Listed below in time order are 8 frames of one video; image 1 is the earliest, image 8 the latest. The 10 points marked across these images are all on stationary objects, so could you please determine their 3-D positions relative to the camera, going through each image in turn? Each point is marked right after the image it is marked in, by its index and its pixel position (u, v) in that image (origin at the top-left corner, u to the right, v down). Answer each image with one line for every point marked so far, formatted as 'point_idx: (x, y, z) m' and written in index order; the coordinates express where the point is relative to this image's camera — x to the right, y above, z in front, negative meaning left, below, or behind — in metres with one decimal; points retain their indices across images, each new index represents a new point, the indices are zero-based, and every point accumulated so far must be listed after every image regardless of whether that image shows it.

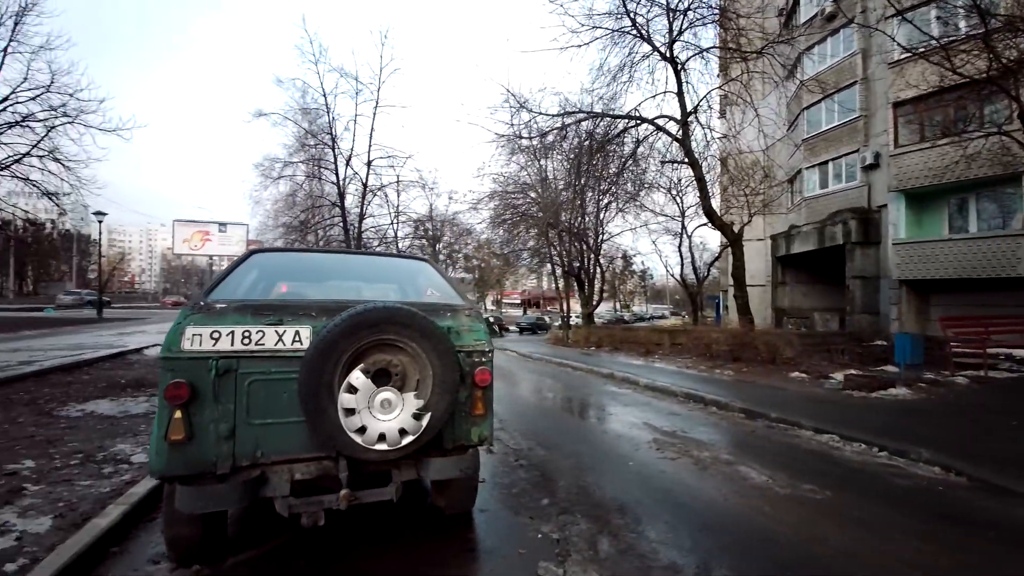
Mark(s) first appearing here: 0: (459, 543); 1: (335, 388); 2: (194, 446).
0: (-0.5, -2.1, +4.0) m
1: (-1.1, -0.6, +3.1) m
2: (-2.0, -1.0, +3.0) m
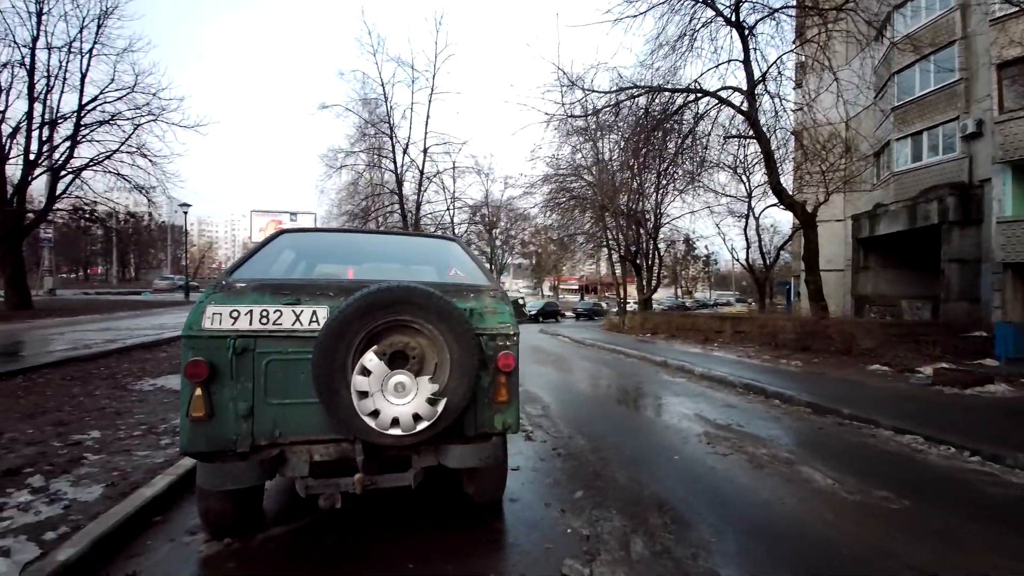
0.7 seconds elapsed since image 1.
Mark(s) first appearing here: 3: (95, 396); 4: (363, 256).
0: (-0.2, -2.0, +3.8) m
1: (-1.0, -0.5, +3.0) m
2: (-1.9, -0.9, +3.0) m
3: (-6.2, -1.6, +7.0) m
4: (-1.4, +0.3, +4.6) m
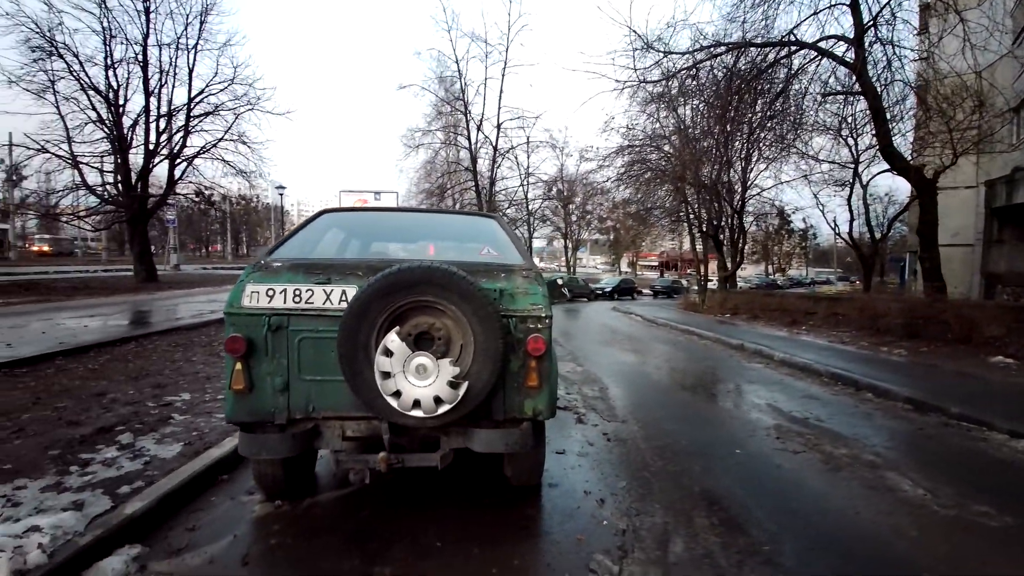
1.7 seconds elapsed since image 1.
0: (0.0, -1.8, +3.8) m
1: (-0.9, -0.4, +3.0) m
2: (-1.7, -0.7, +3.2) m
3: (-5.3, -1.2, +7.8) m
4: (-1.0, +0.5, +4.6) m
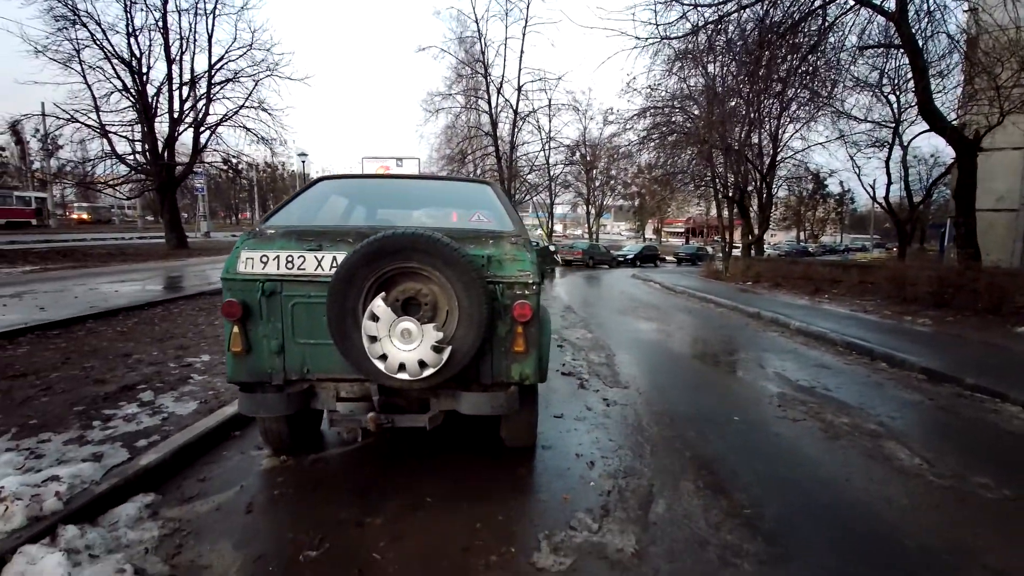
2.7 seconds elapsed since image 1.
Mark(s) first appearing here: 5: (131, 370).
0: (0.0, -1.5, +3.9) m
1: (-1.0, -0.2, +3.1) m
2: (-1.8, -0.5, +3.3) m
3: (-5.2, -0.6, +8.2) m
4: (-1.1, +0.8, +4.6) m
5: (-4.6, -1.0, +5.7) m
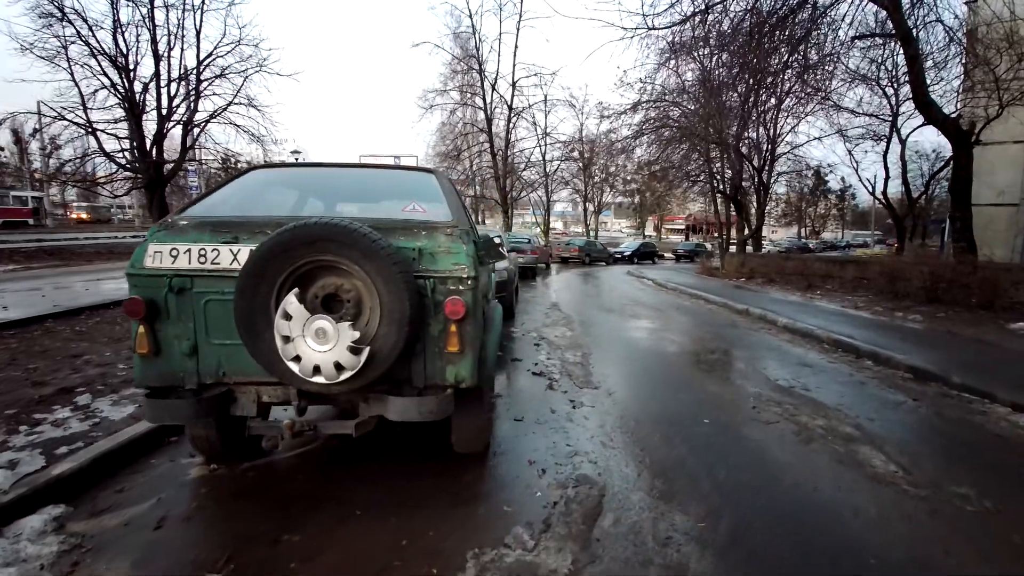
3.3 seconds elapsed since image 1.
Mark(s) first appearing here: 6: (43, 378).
0: (-0.5, -1.5, +3.6) m
1: (-1.4, -0.1, +2.8) m
2: (-2.3, -0.5, +3.1) m
3: (-5.6, -0.6, +7.9) m
4: (-1.5, +0.9, +4.3) m
5: (-5.0, -1.0, +5.4) m
6: (-5.2, -1.0, +5.2) m
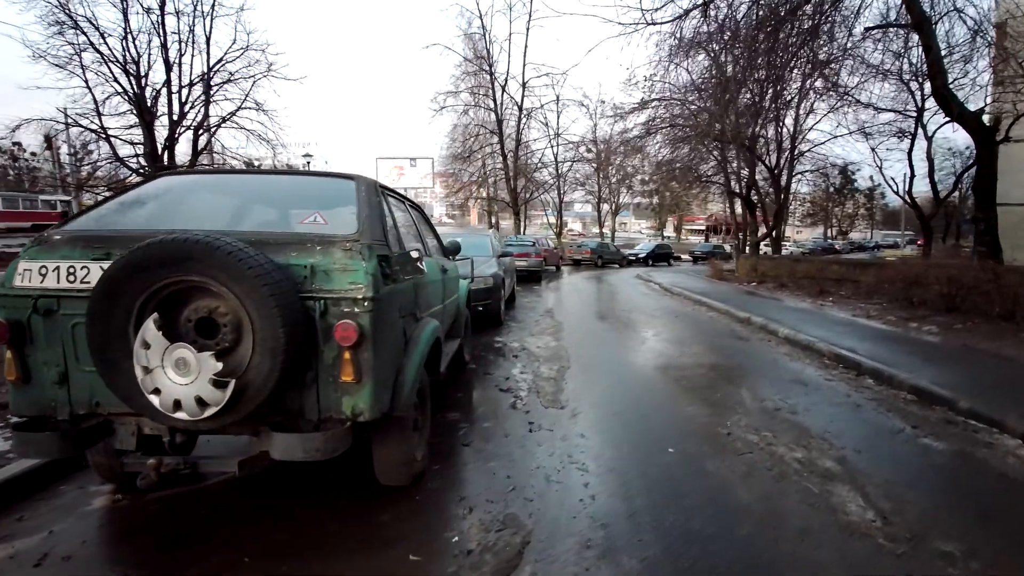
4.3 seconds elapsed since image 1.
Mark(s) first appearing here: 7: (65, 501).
0: (-1.0, -1.6, +3.3) m
1: (-2.0, -0.3, +2.5) m
2: (-2.8, -0.6, +2.8) m
3: (-6.0, -0.7, +7.8) m
4: (-2.0, +0.7, +4.0) m
5: (-5.5, -1.1, +5.3) m
6: (-5.6, -1.1, +5.1) m
7: (-3.3, -1.6, +3.5) m
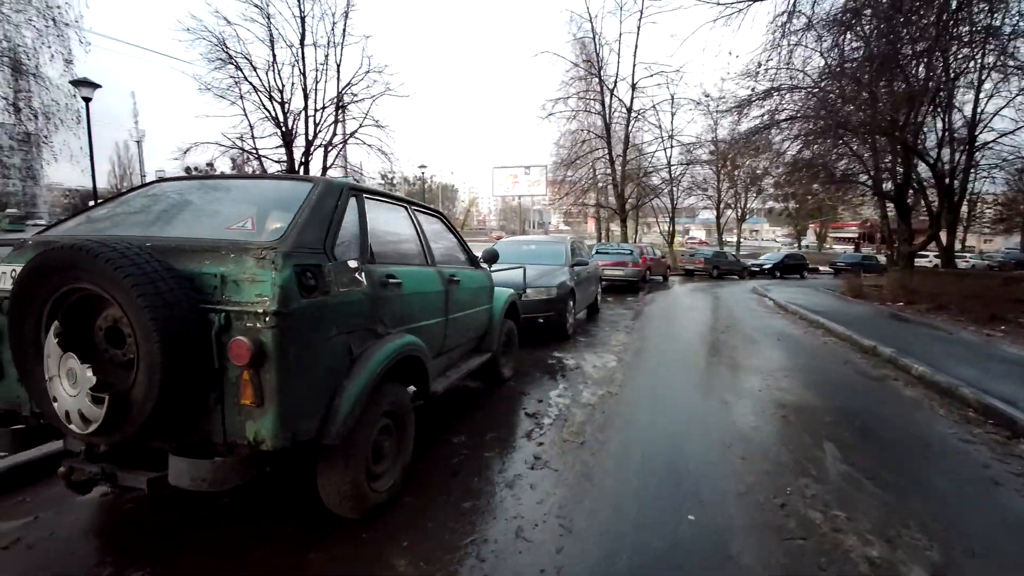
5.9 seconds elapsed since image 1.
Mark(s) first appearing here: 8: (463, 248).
0: (-1.3, -1.7, +3.0) m
1: (-2.5, -0.3, +2.5) m
2: (-3.2, -0.6, +3.0) m
3: (-5.0, -0.7, +8.6) m
4: (-2.1, +0.7, +4.0) m
5: (-5.2, -1.1, +6.0) m
6: (-5.4, -1.1, +5.8) m
7: (-3.5, -1.6, +3.8) m
8: (-0.6, +0.5, +5.6) m
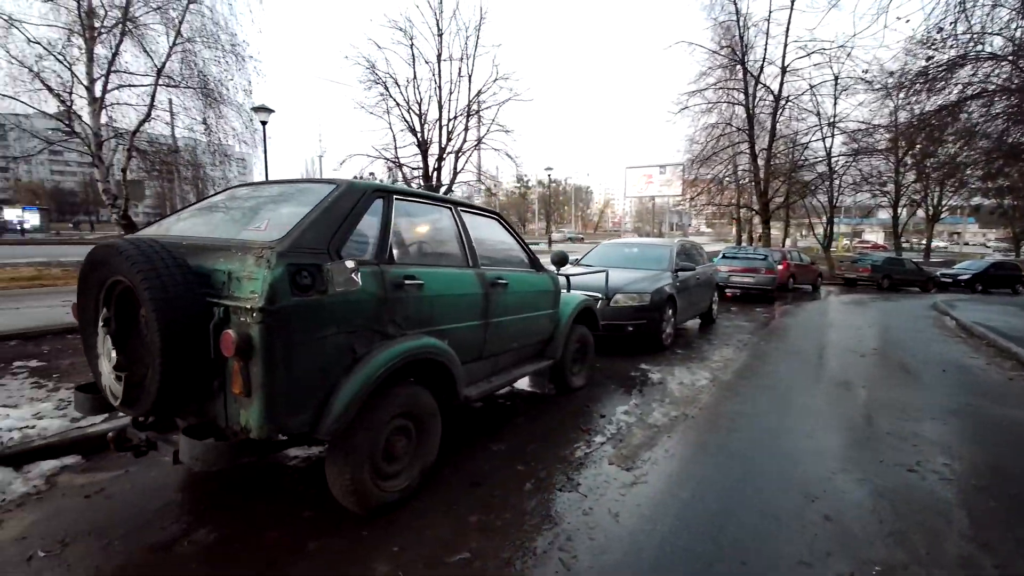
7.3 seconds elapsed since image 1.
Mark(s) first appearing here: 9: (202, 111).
0: (-1.4, -1.7, +3.1) m
1: (-2.6, -0.2, +2.9) m
2: (-3.1, -0.5, +3.6) m
3: (-3.4, -0.7, +9.5) m
4: (-1.7, +0.7, +4.3) m
5: (-4.2, -1.0, +7.1) m
6: (-4.5, -1.0, +7.0) m
7: (-3.3, -1.5, +4.5) m
8: (+0.1, +0.4, +5.4) m
9: (-9.9, +5.6, +15.1) m
